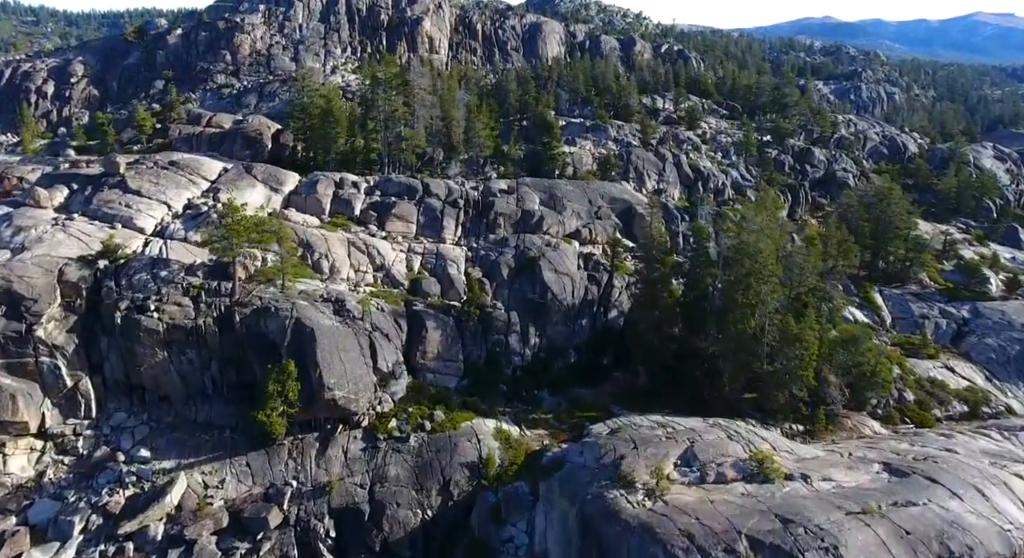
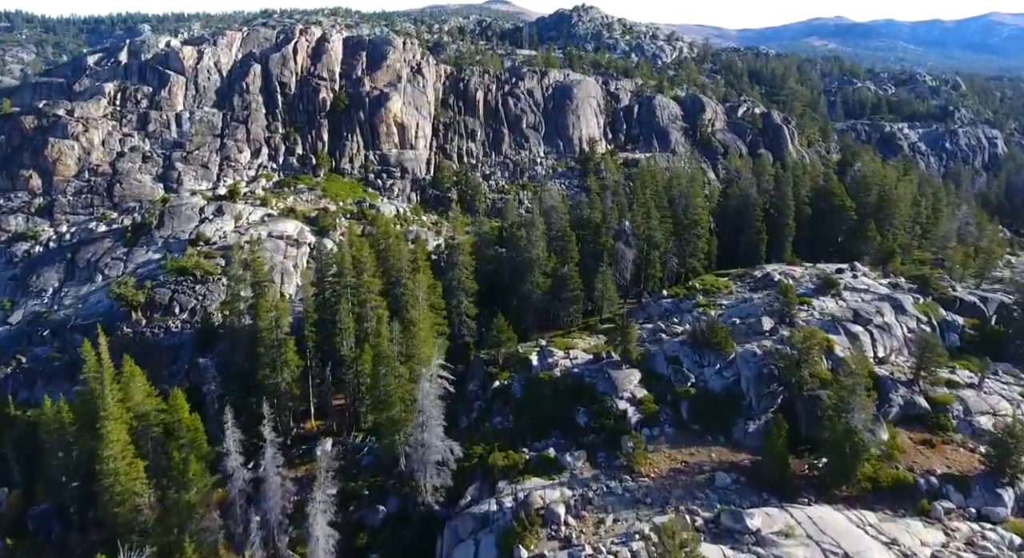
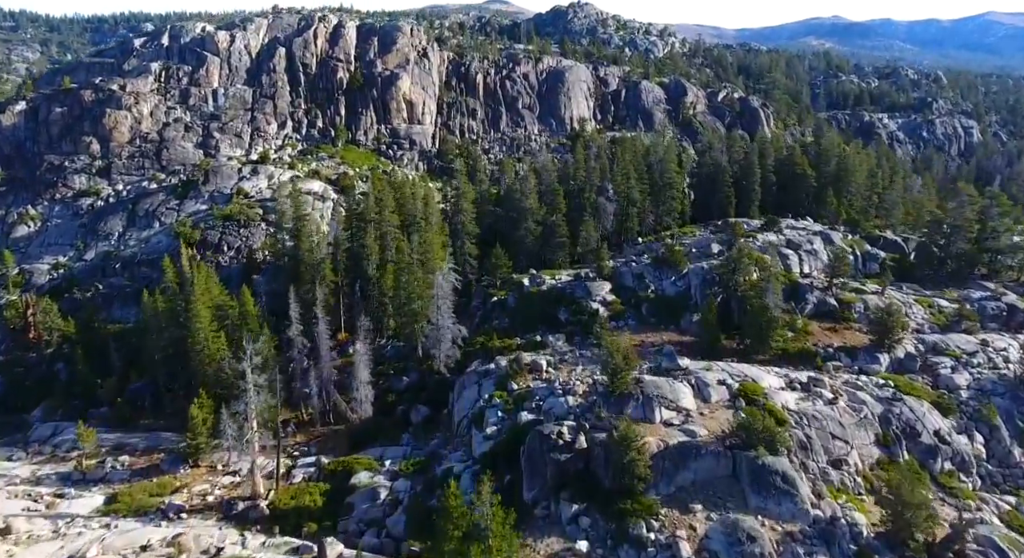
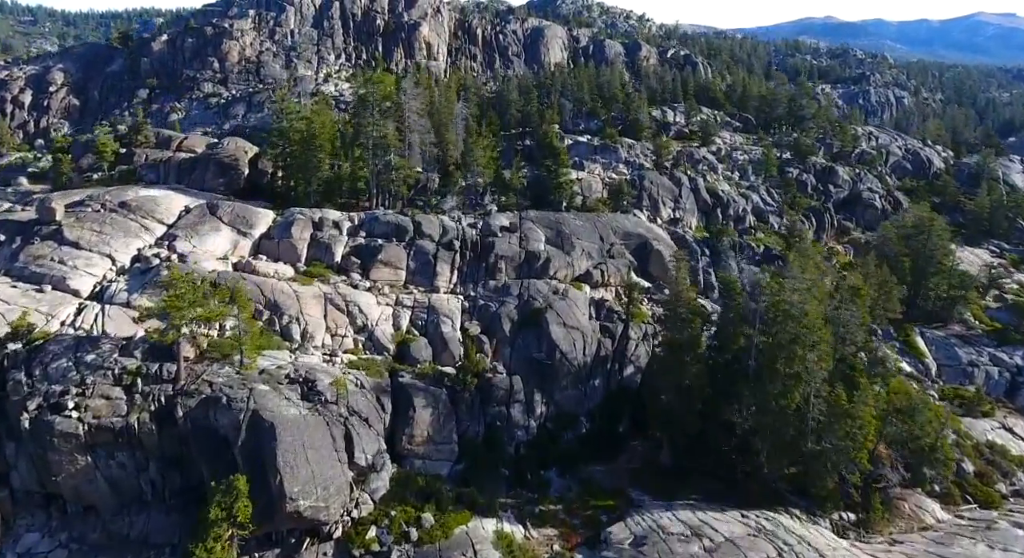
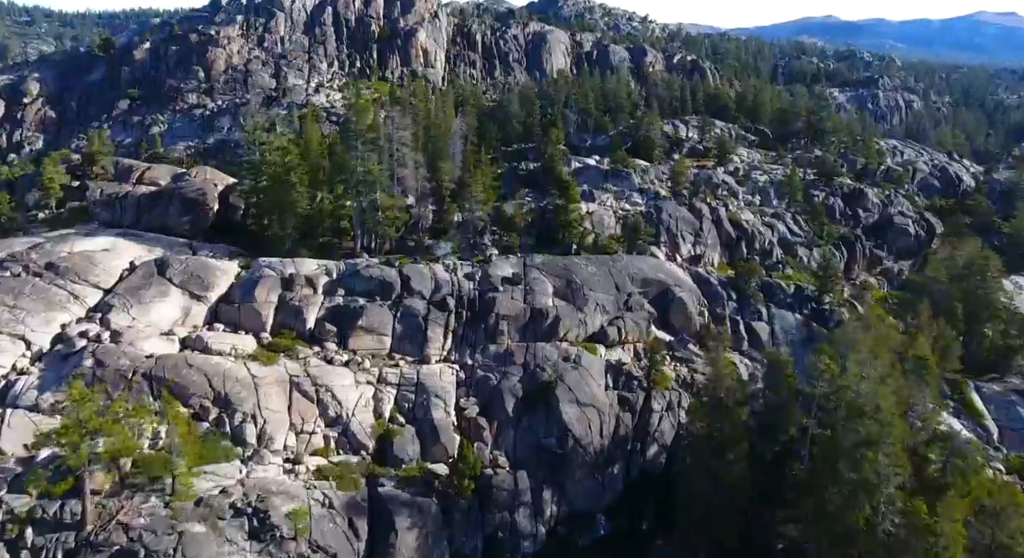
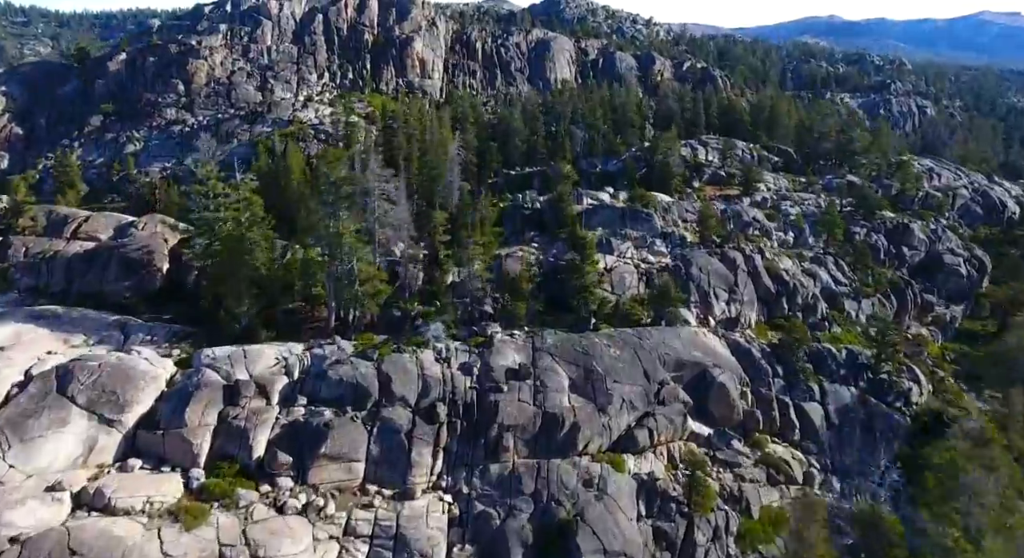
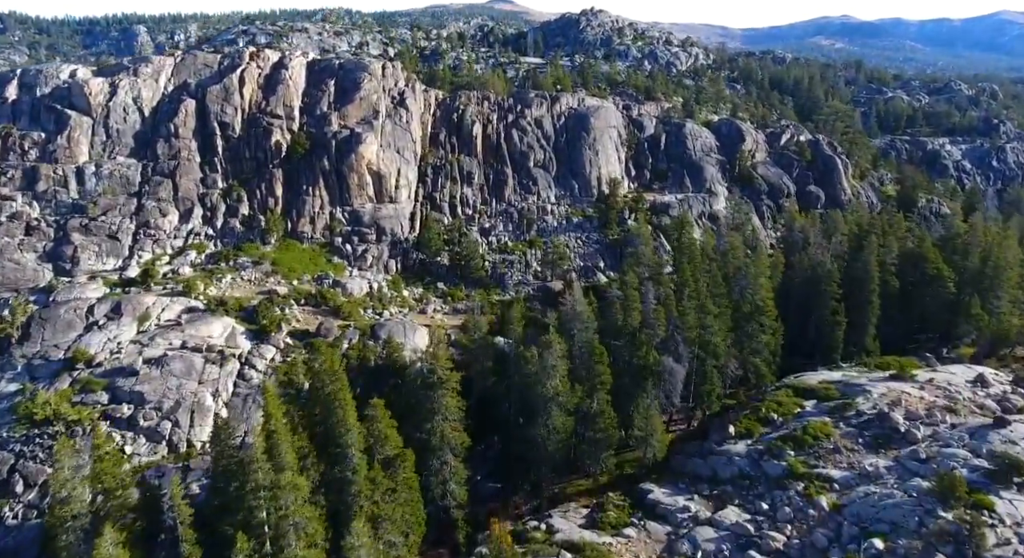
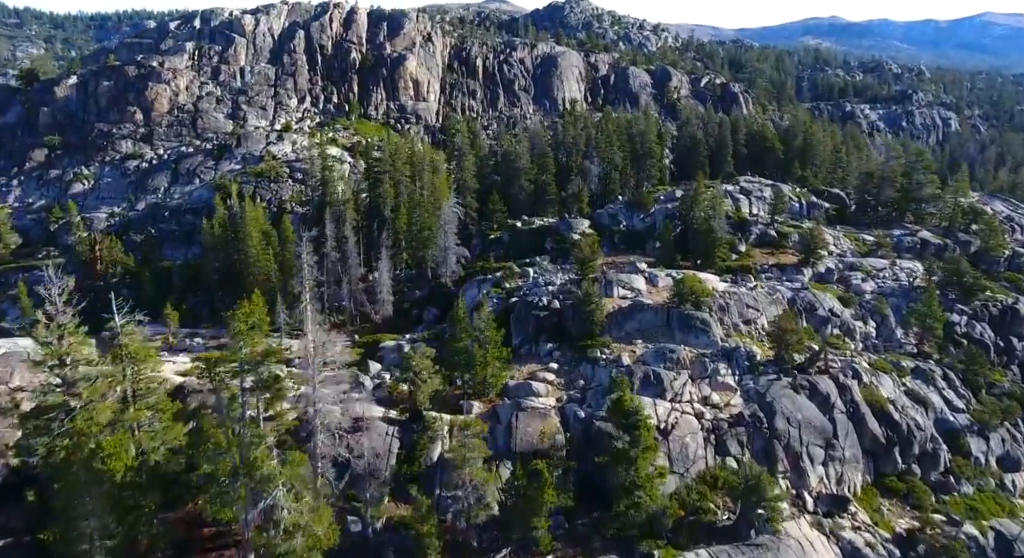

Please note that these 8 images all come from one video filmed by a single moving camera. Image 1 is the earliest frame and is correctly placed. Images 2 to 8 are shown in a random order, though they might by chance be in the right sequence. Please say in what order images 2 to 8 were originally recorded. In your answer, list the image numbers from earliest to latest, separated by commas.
4, 5, 6, 8, 3, 2, 7
